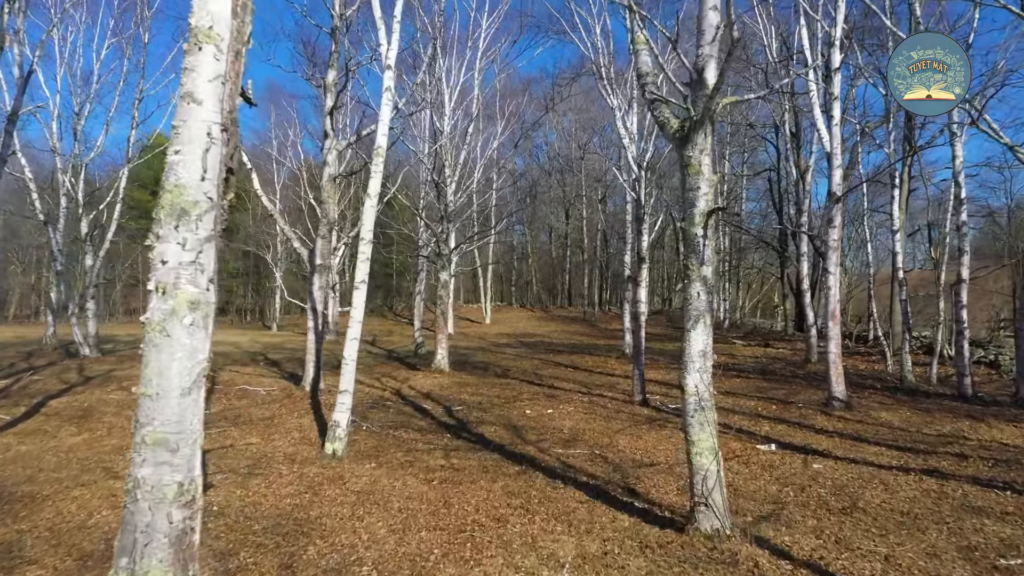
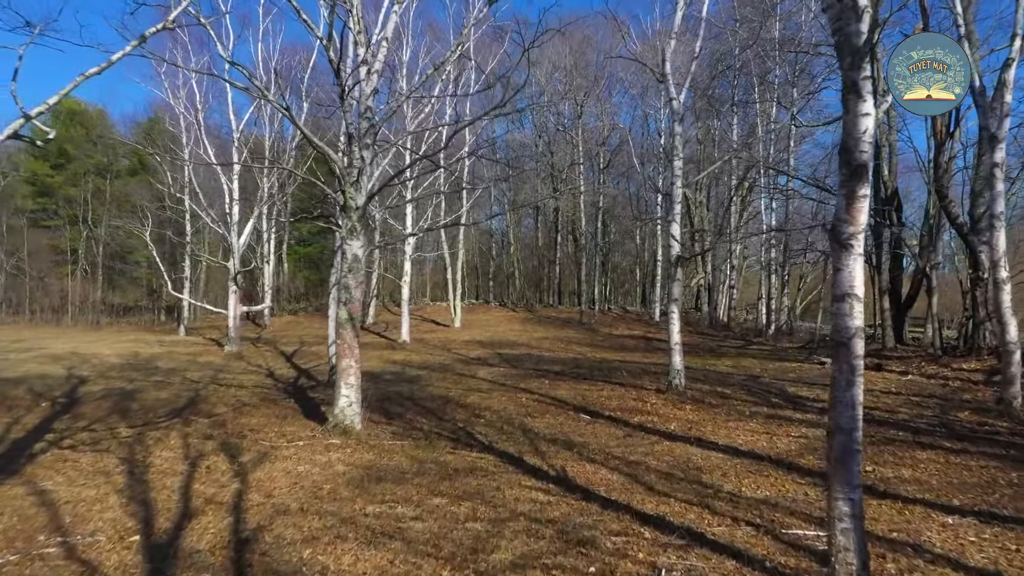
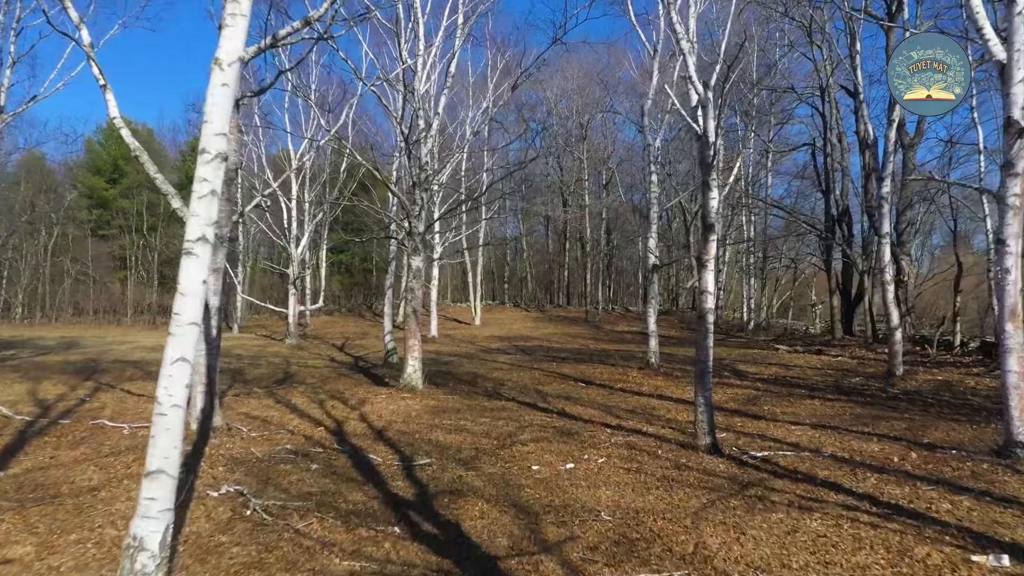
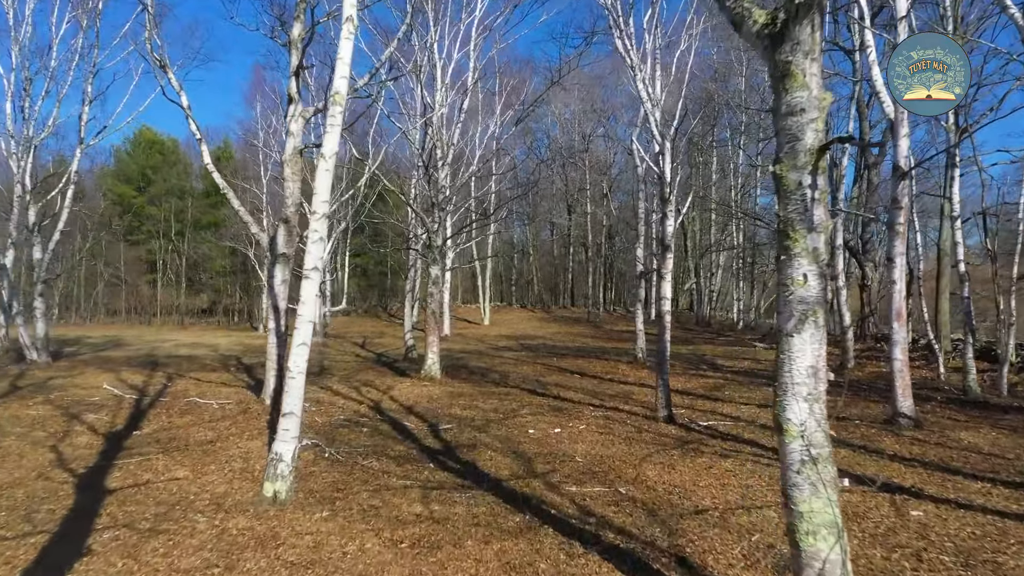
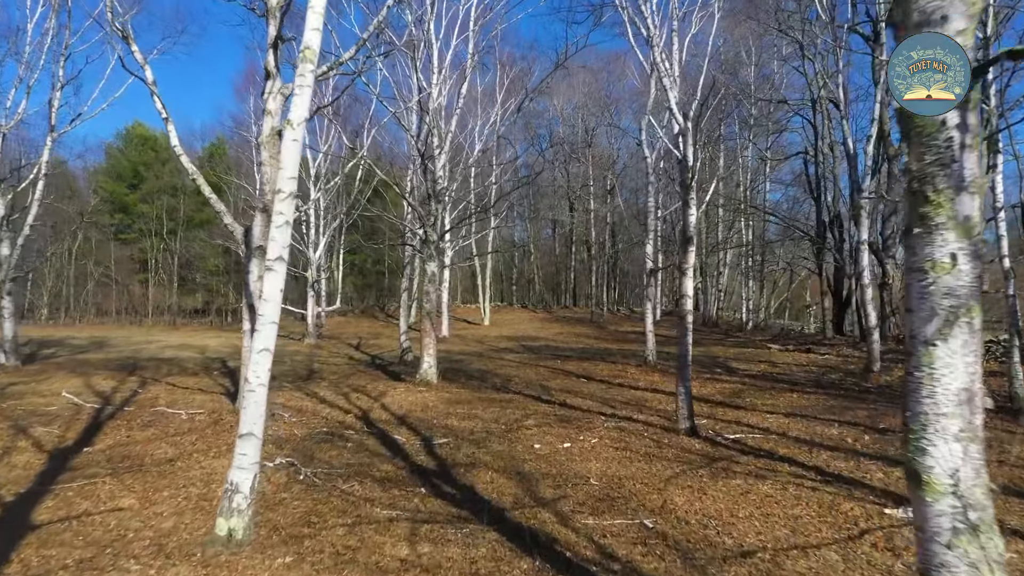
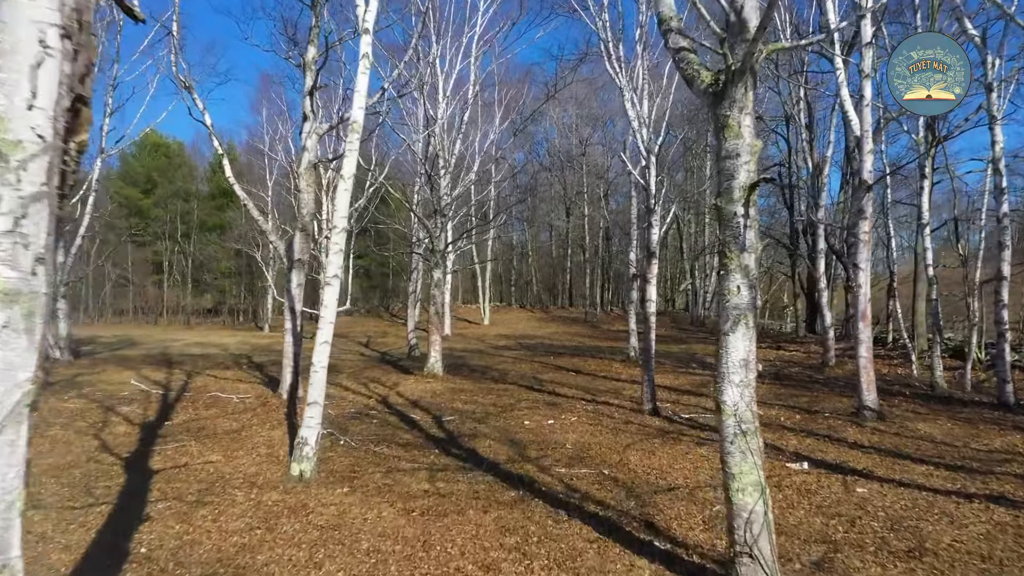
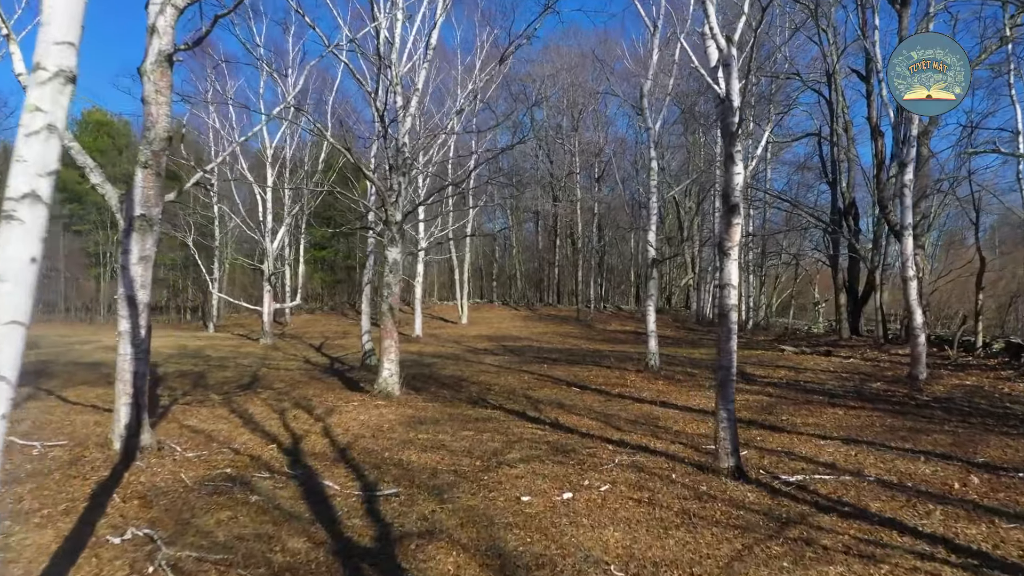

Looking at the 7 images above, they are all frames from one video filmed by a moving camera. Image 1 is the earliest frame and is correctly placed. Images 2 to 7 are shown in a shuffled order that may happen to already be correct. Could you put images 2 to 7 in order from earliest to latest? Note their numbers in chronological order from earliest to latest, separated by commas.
6, 4, 5, 3, 7, 2
